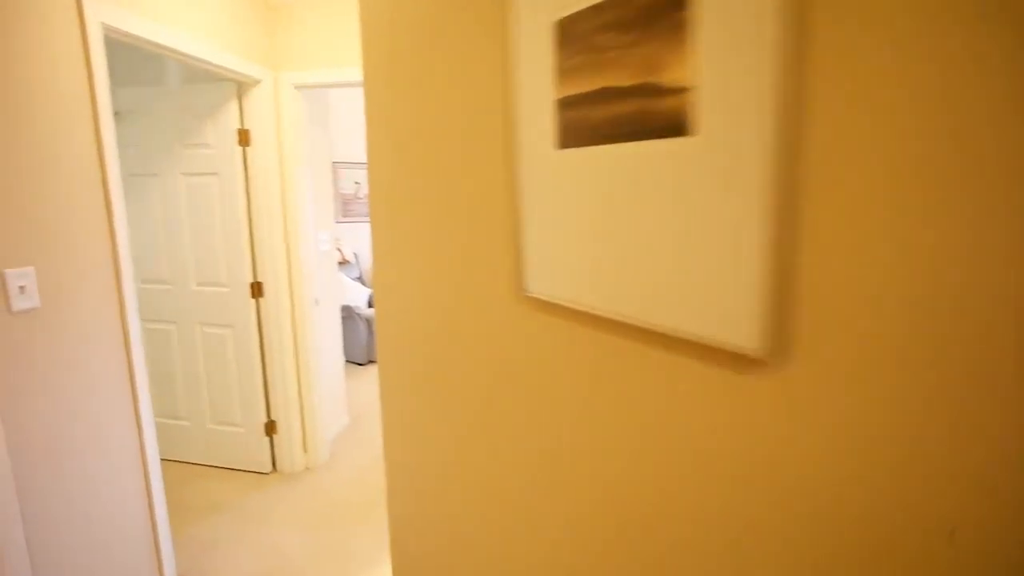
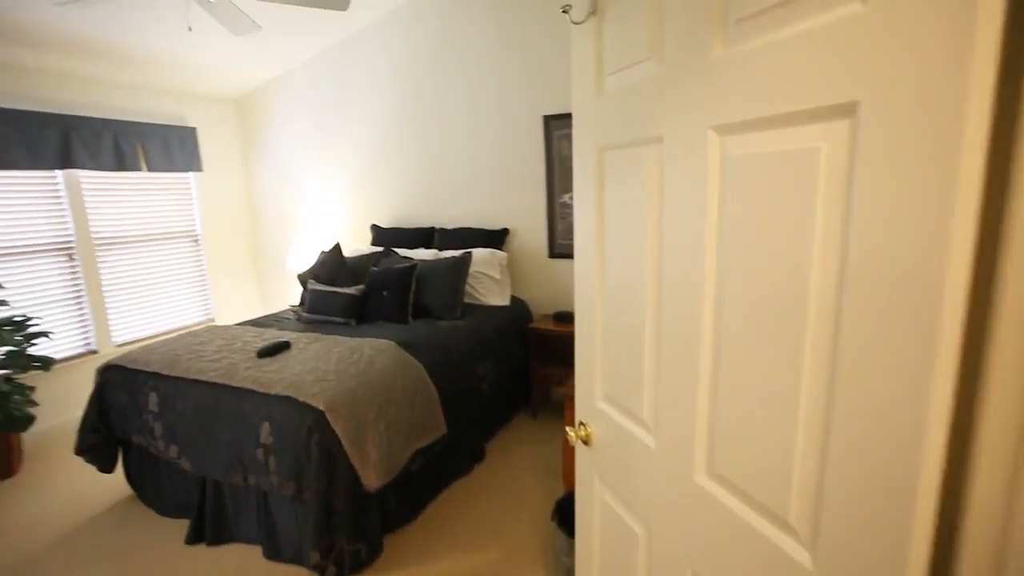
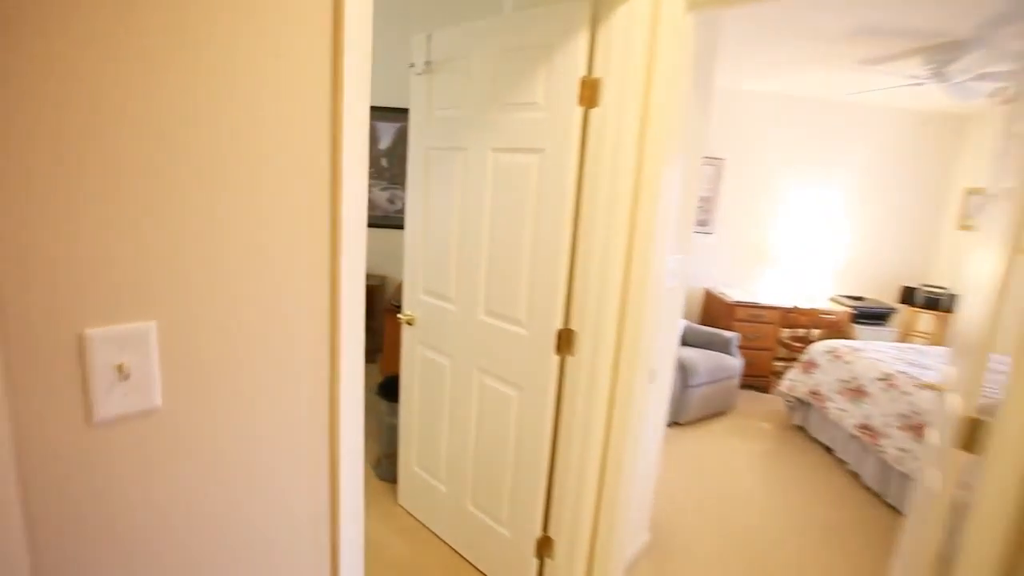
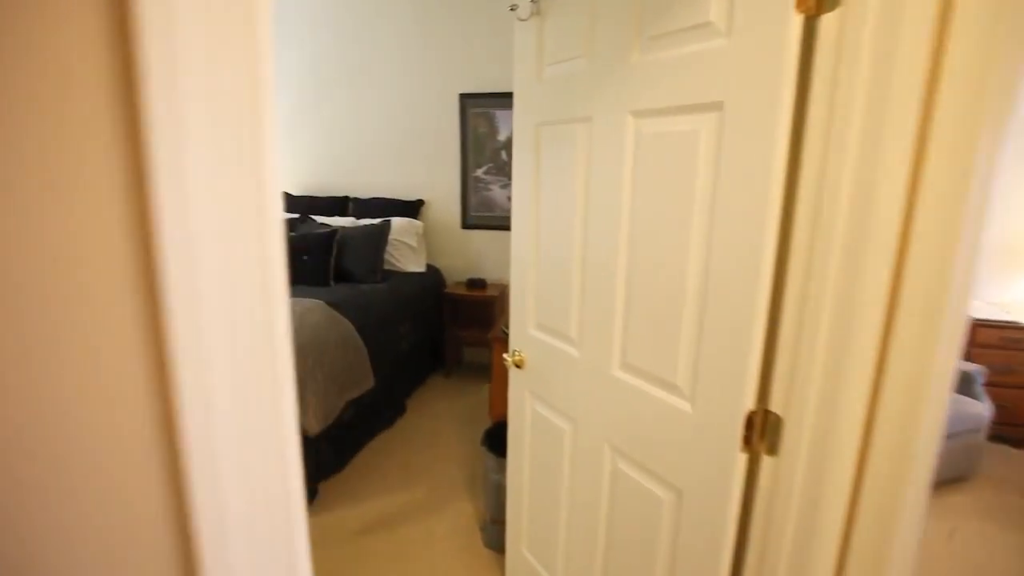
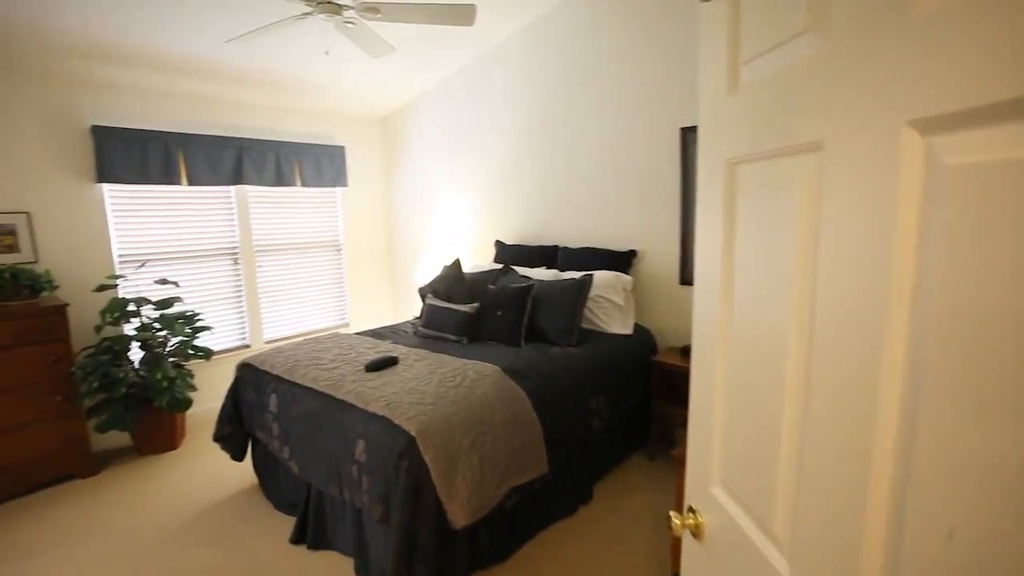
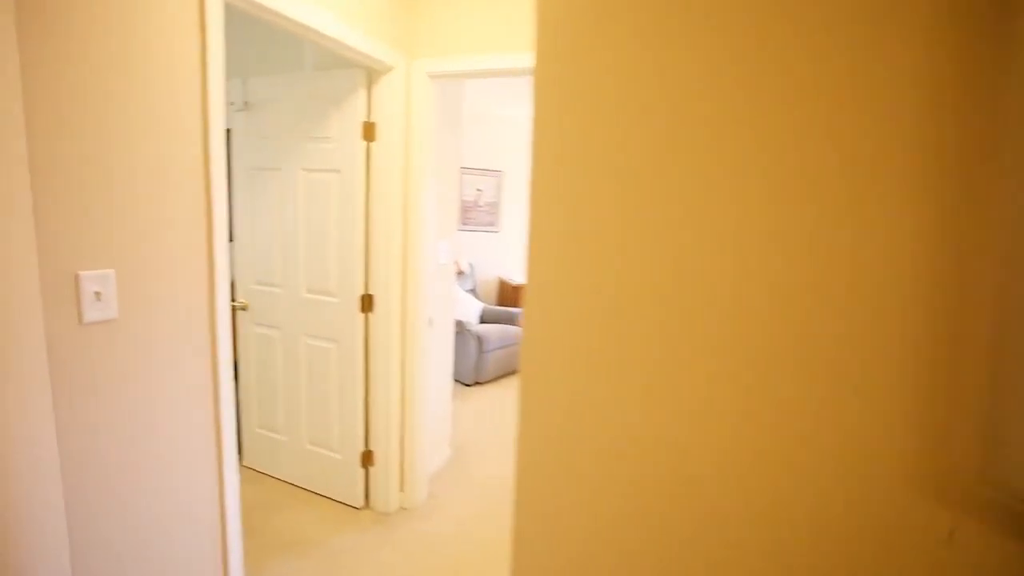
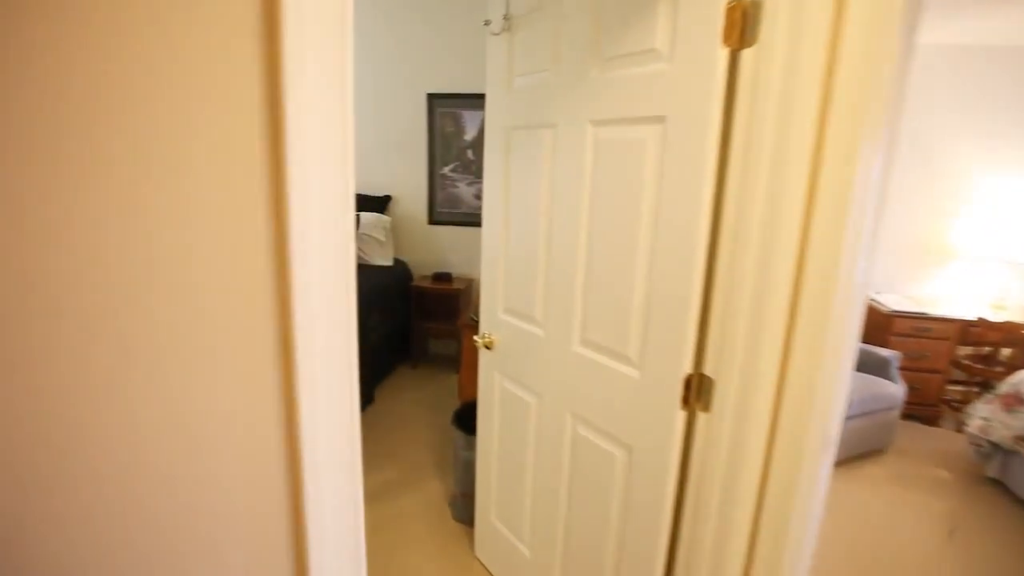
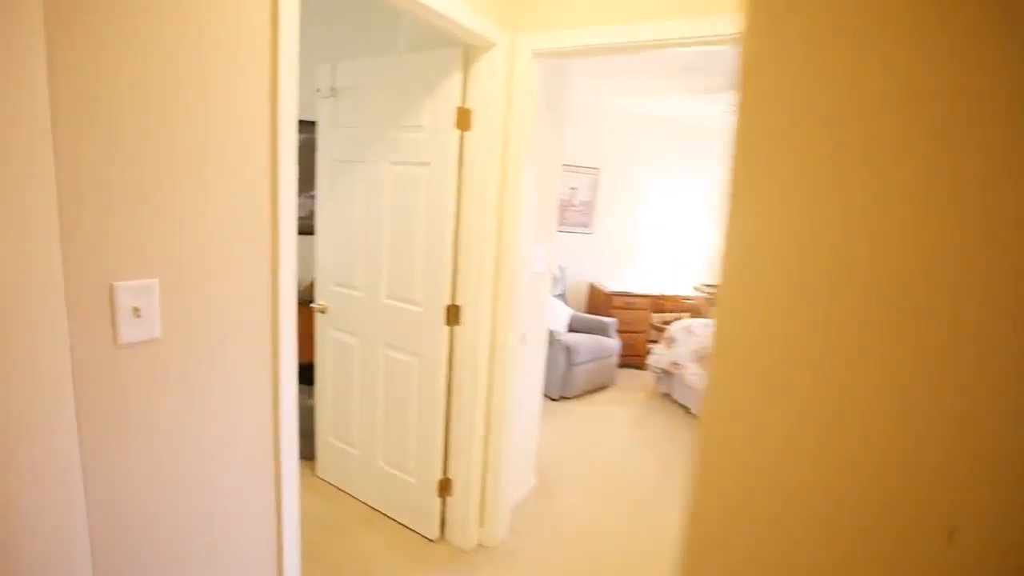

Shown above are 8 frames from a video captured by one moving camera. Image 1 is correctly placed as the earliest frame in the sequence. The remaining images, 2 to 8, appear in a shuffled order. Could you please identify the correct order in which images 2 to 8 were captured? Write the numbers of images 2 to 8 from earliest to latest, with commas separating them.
6, 8, 3, 7, 4, 2, 5
